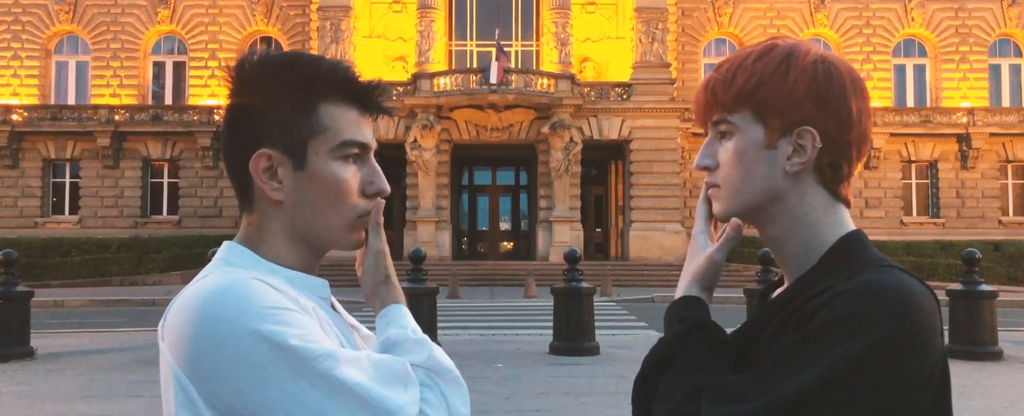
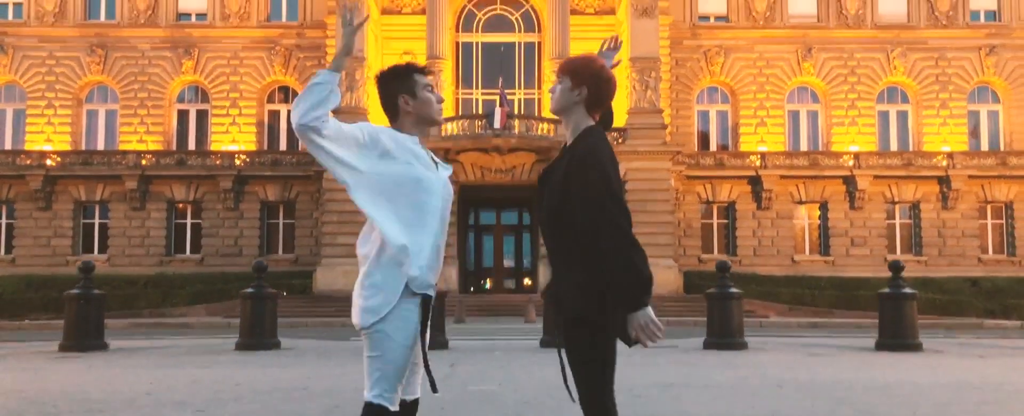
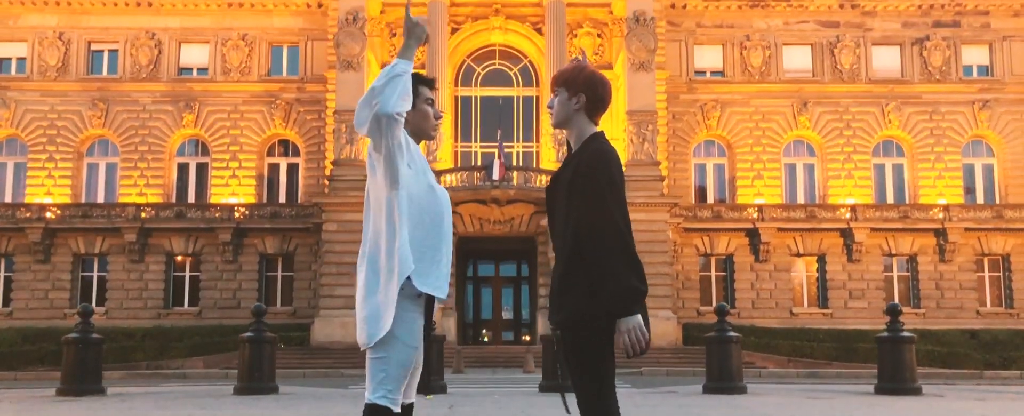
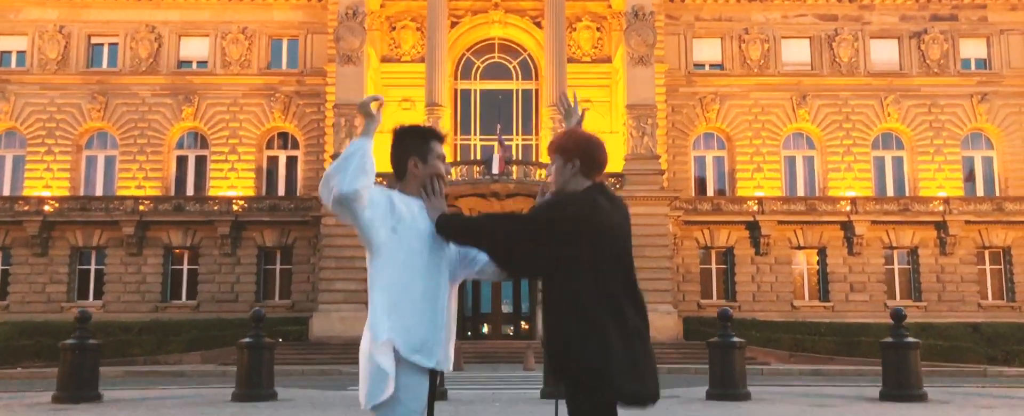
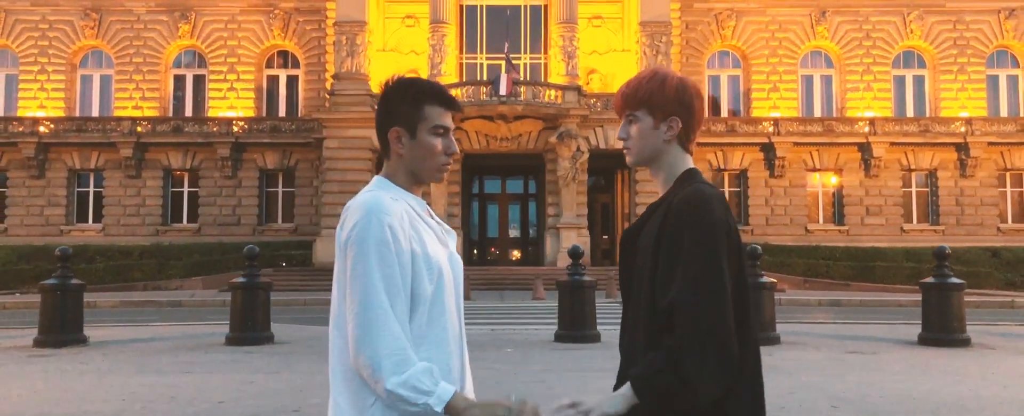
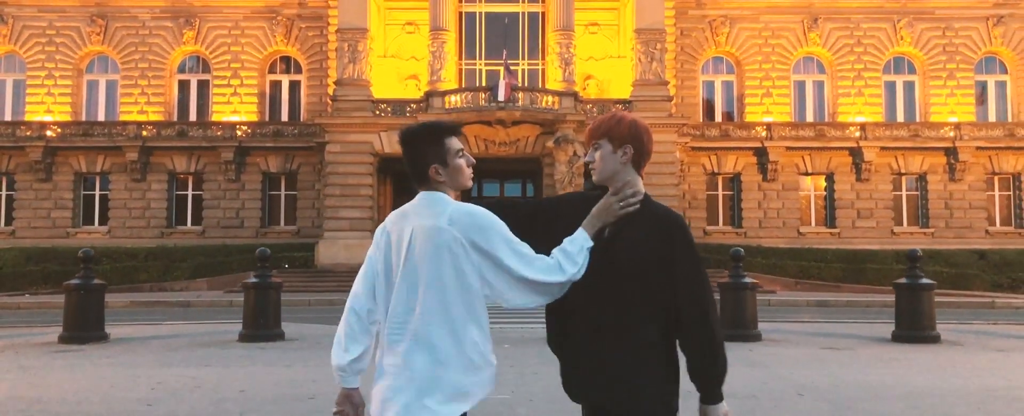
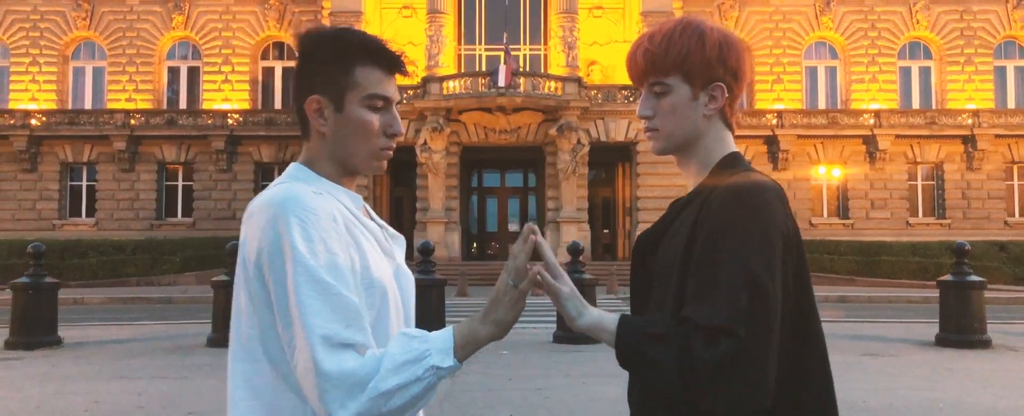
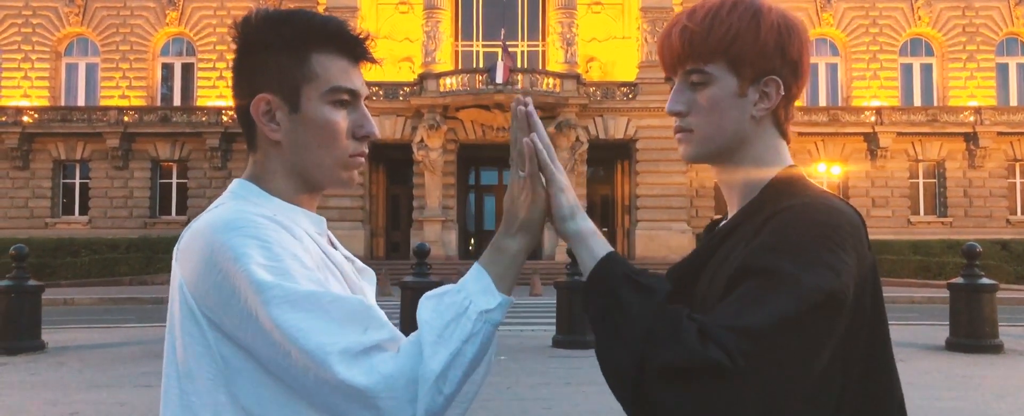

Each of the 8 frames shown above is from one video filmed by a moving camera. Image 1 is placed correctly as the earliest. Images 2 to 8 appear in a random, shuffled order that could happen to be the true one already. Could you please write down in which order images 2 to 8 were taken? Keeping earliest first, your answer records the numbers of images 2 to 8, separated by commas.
8, 7, 5, 6, 2, 3, 4
